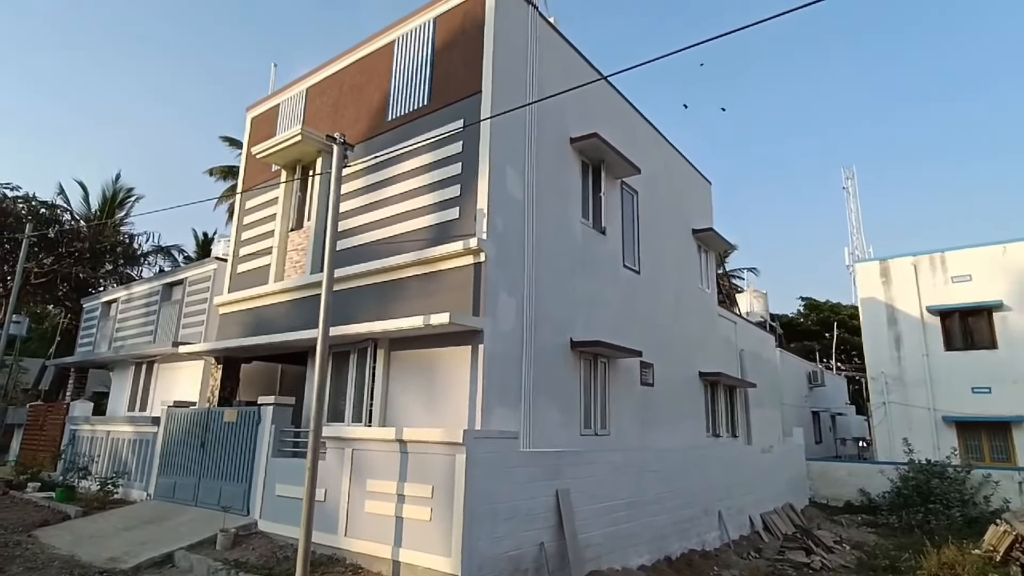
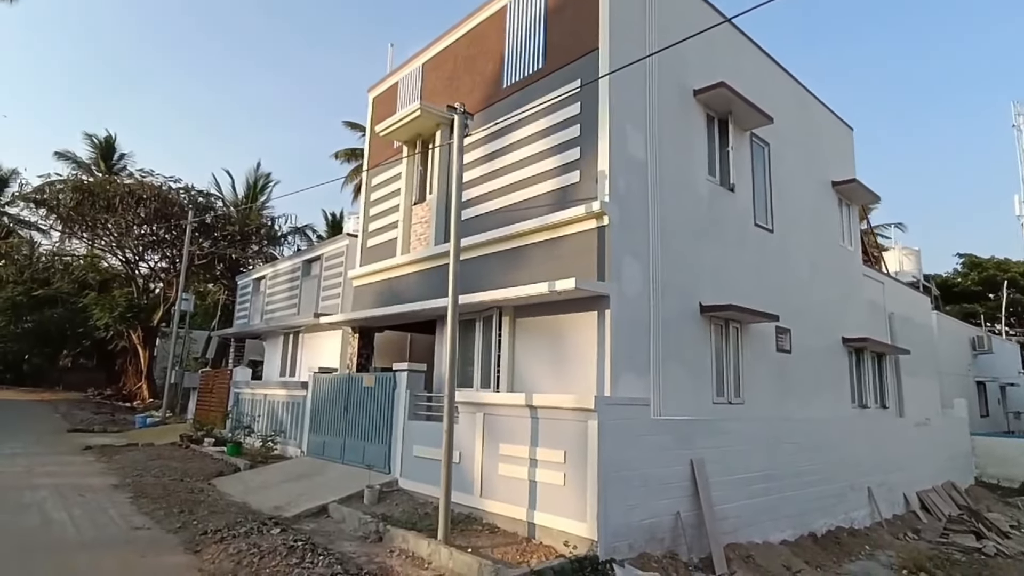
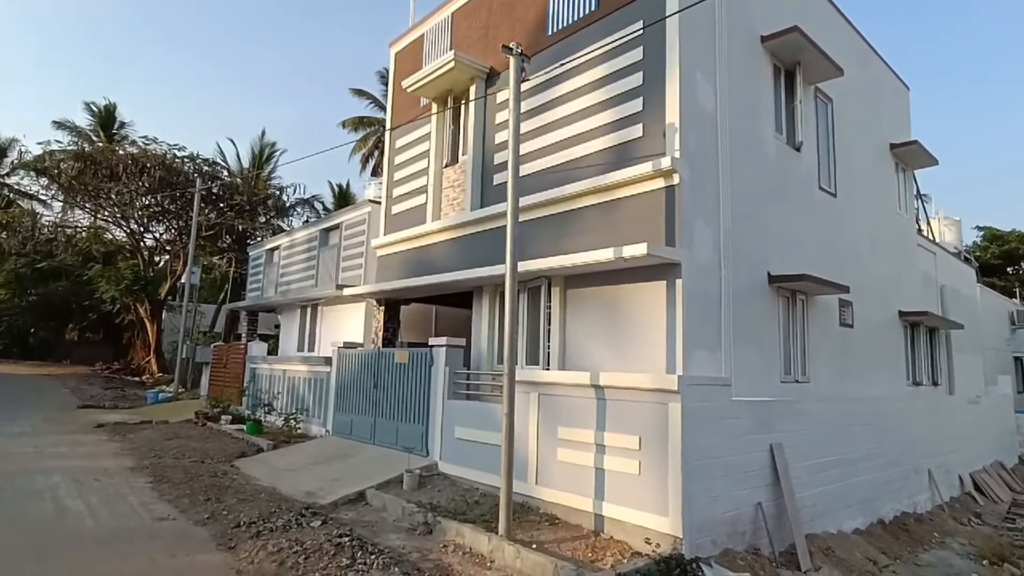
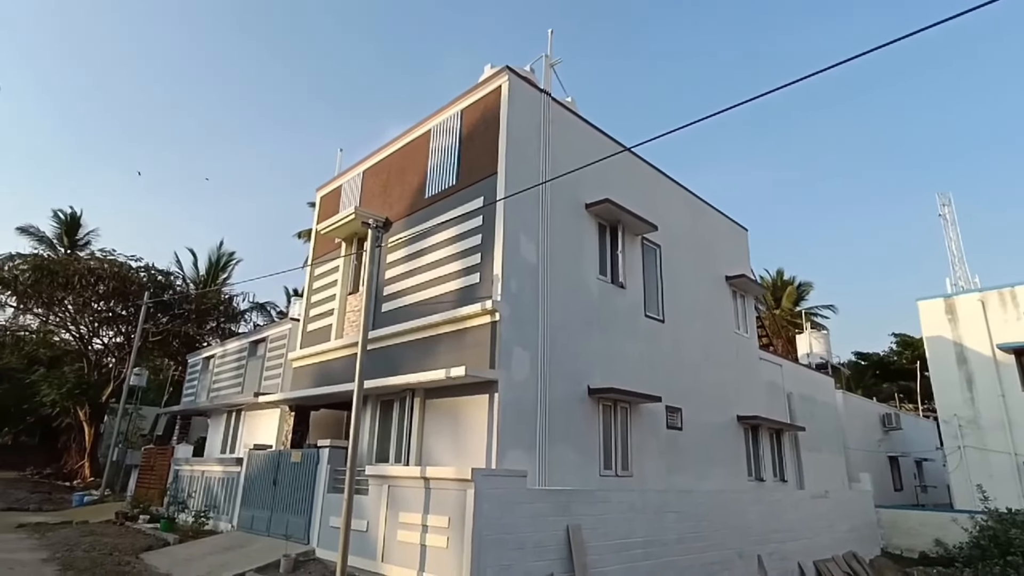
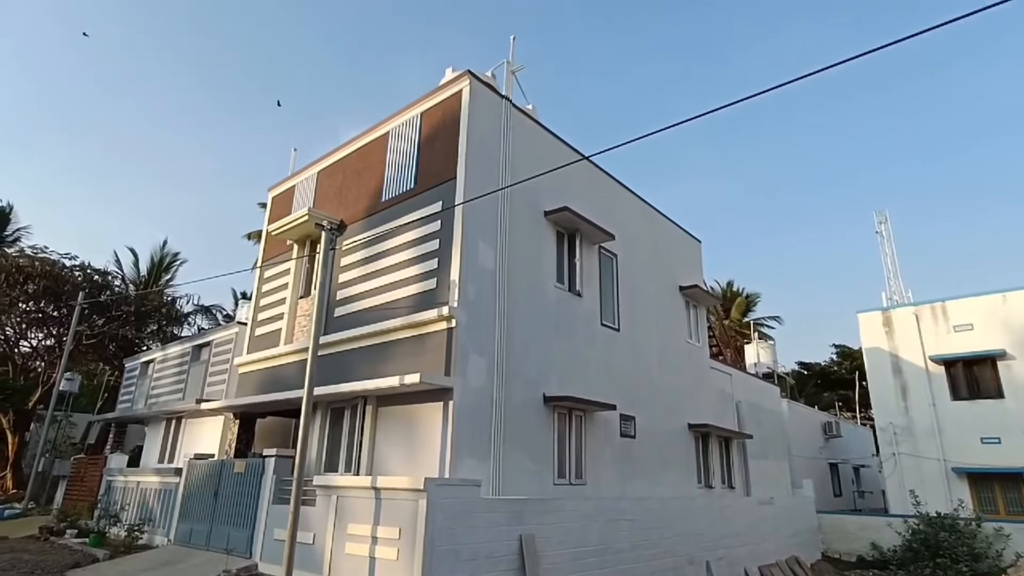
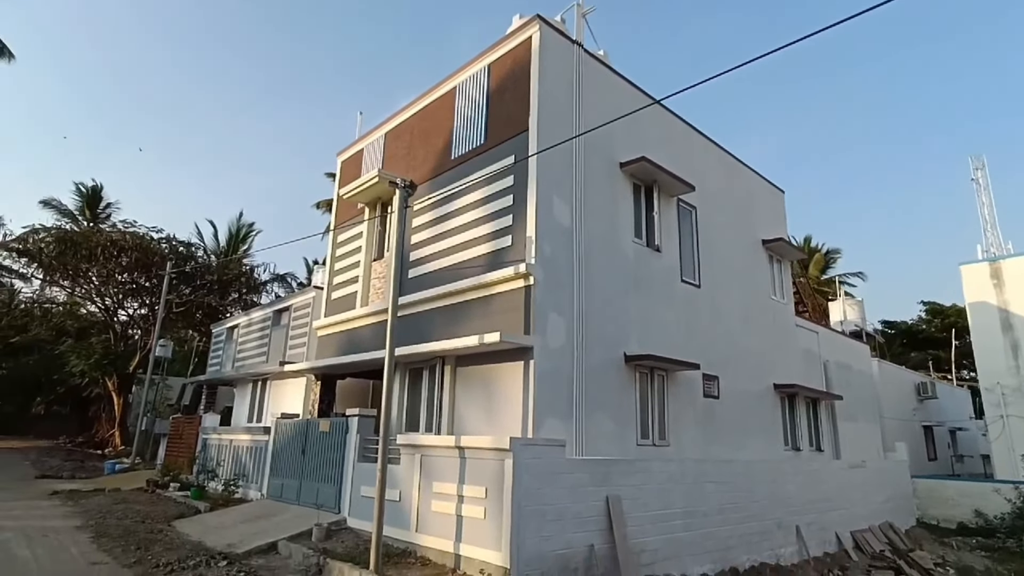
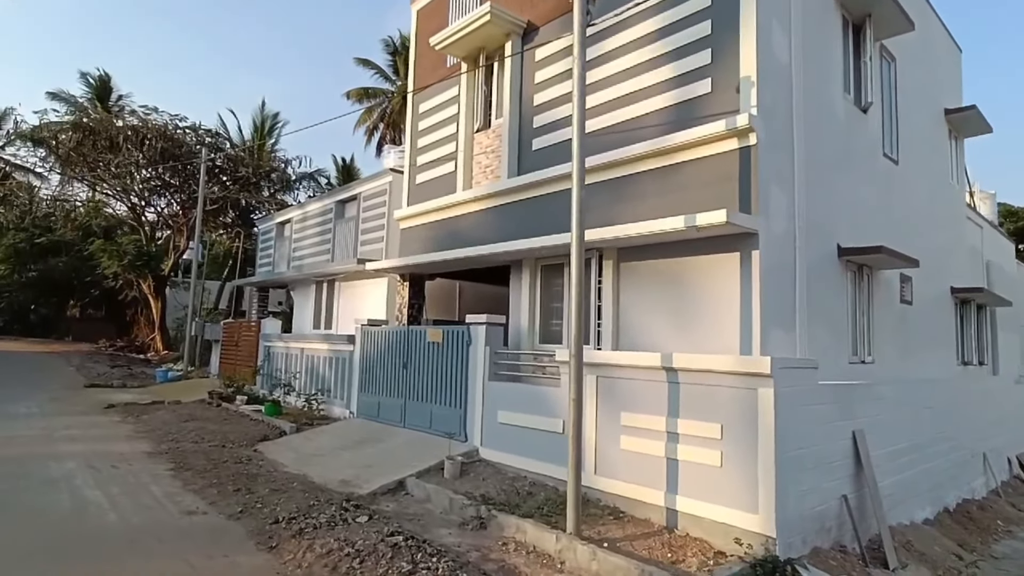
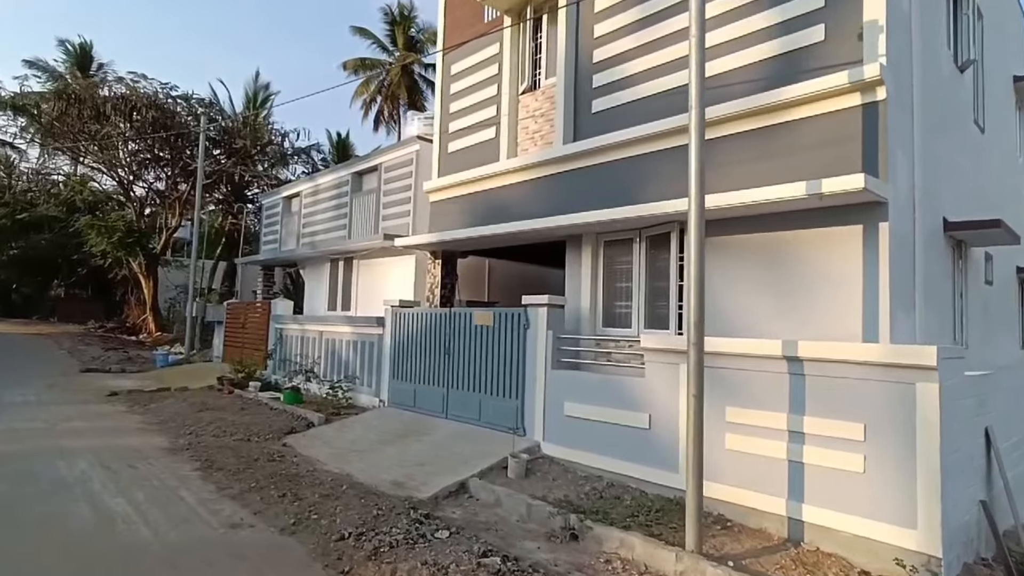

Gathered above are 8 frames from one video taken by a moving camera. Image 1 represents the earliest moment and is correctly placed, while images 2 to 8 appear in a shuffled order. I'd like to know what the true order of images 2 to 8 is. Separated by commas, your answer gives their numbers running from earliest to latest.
5, 4, 6, 2, 3, 7, 8
